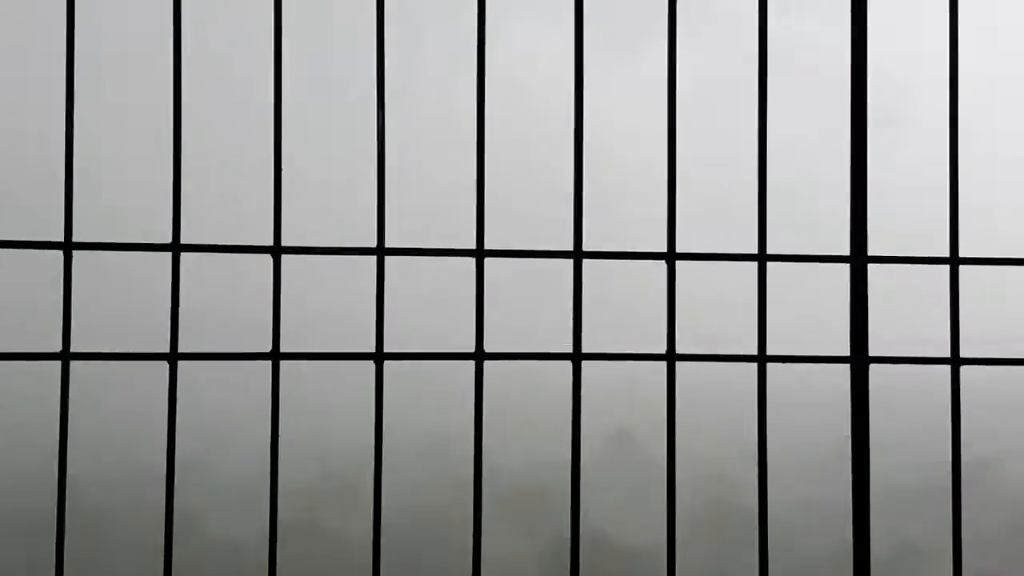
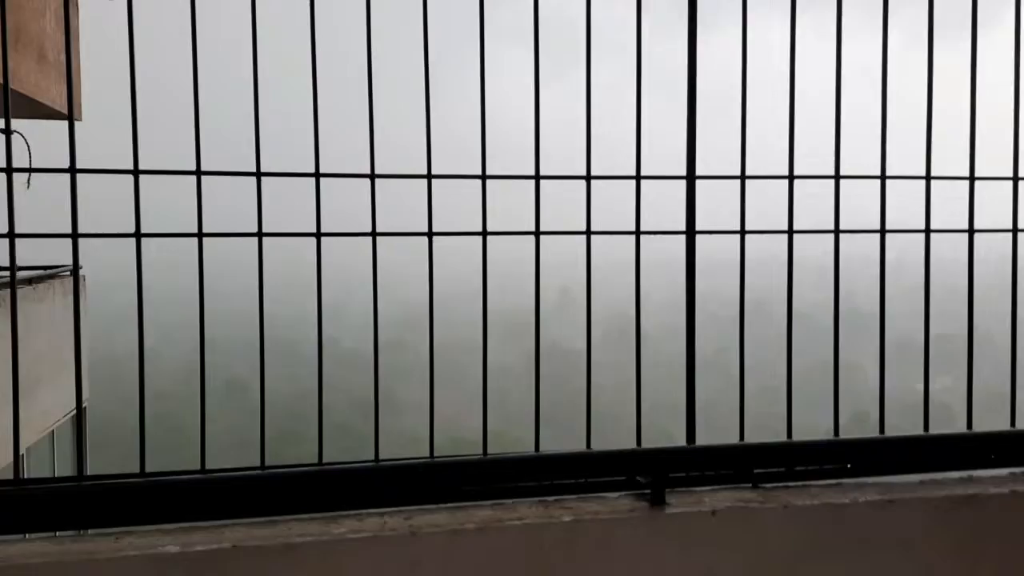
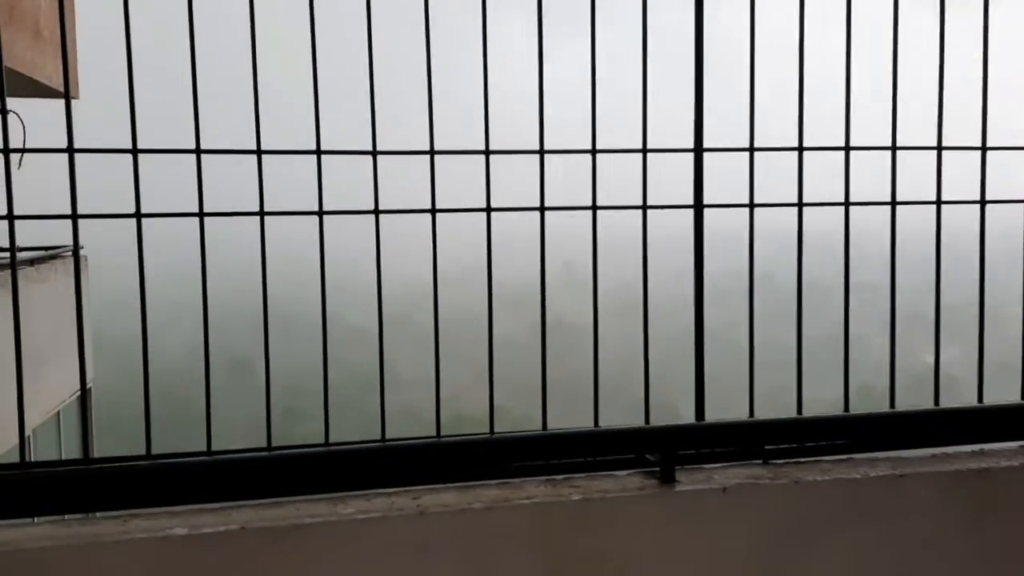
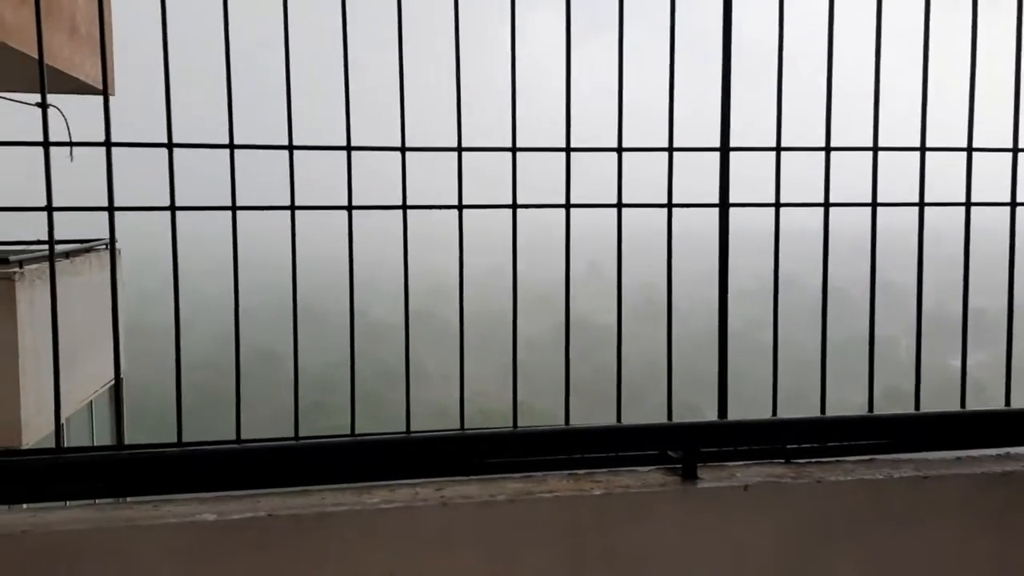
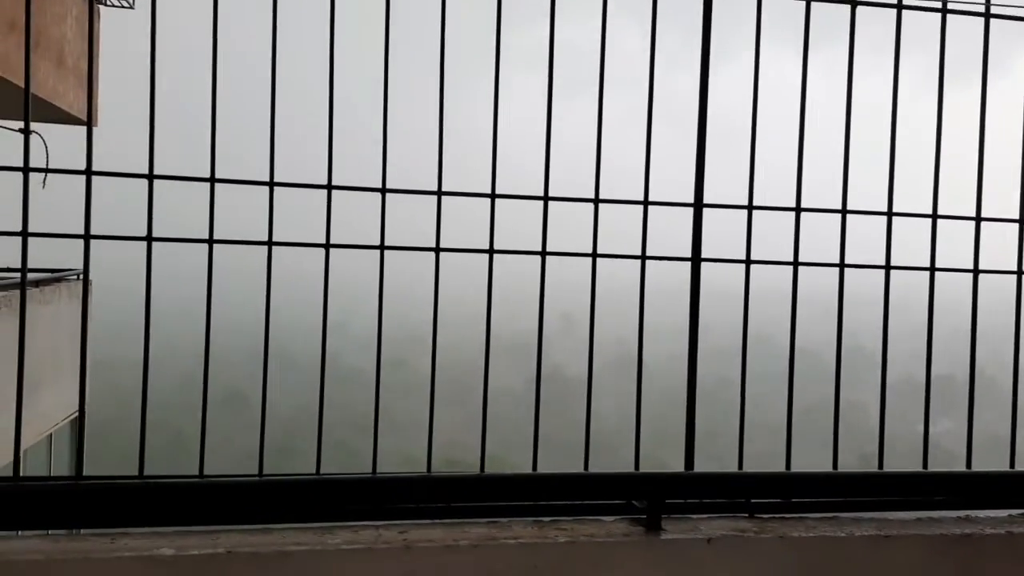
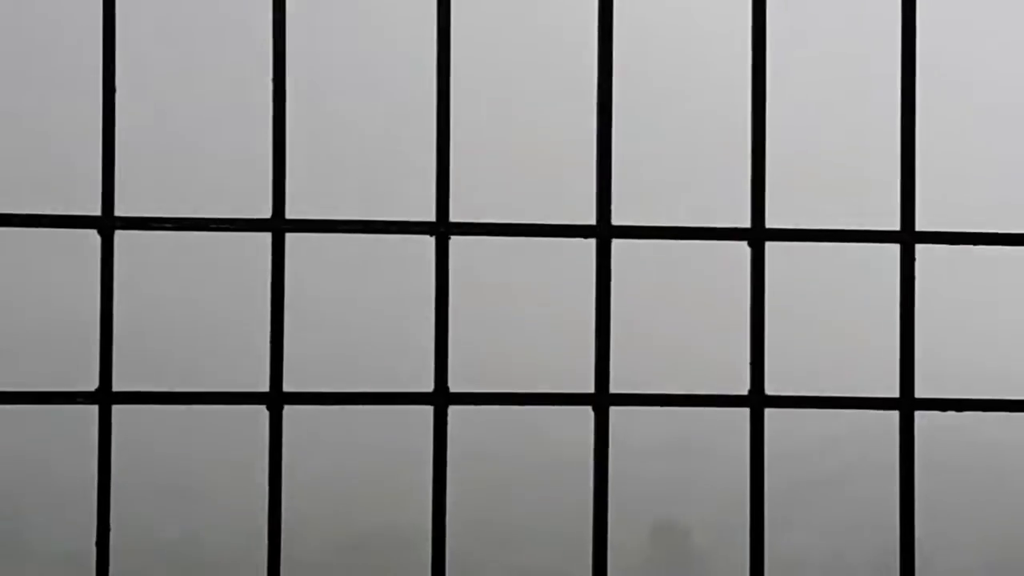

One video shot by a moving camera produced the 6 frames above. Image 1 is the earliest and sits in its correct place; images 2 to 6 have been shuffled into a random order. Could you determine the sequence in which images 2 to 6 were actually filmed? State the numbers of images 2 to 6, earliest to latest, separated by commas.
6, 5, 2, 3, 4
